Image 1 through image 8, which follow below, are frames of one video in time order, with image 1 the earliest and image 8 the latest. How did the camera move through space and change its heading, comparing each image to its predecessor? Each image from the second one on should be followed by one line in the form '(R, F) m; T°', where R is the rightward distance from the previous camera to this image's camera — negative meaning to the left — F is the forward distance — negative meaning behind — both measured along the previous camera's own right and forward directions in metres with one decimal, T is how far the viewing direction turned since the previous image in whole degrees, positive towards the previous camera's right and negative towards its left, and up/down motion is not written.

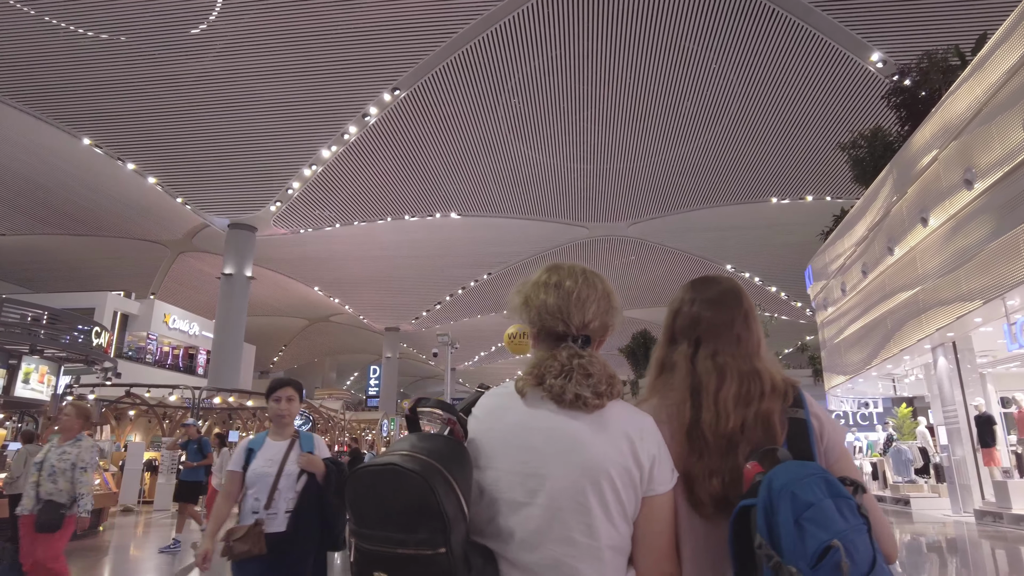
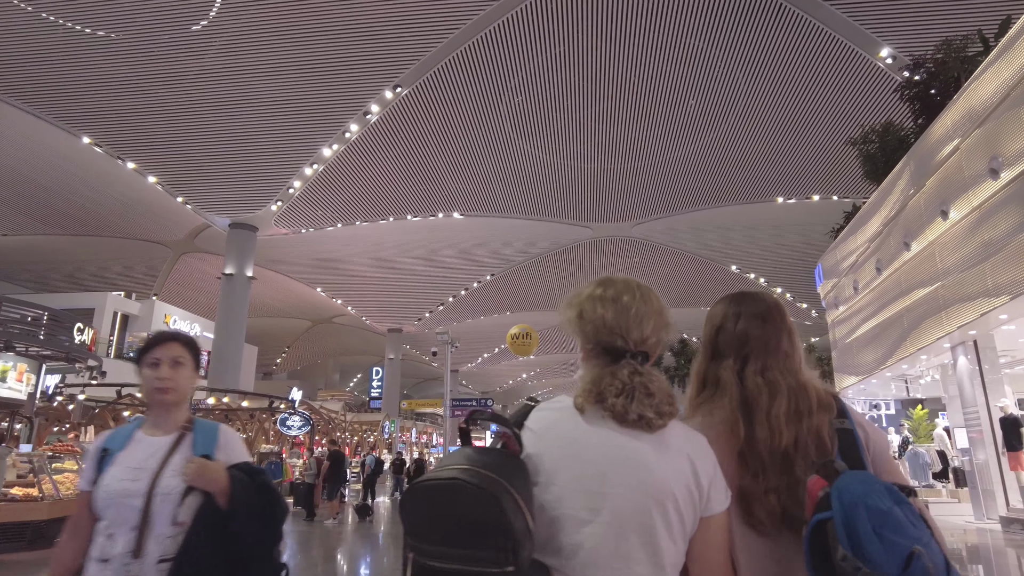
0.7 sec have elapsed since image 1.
(0.0, +0.2) m; 0°
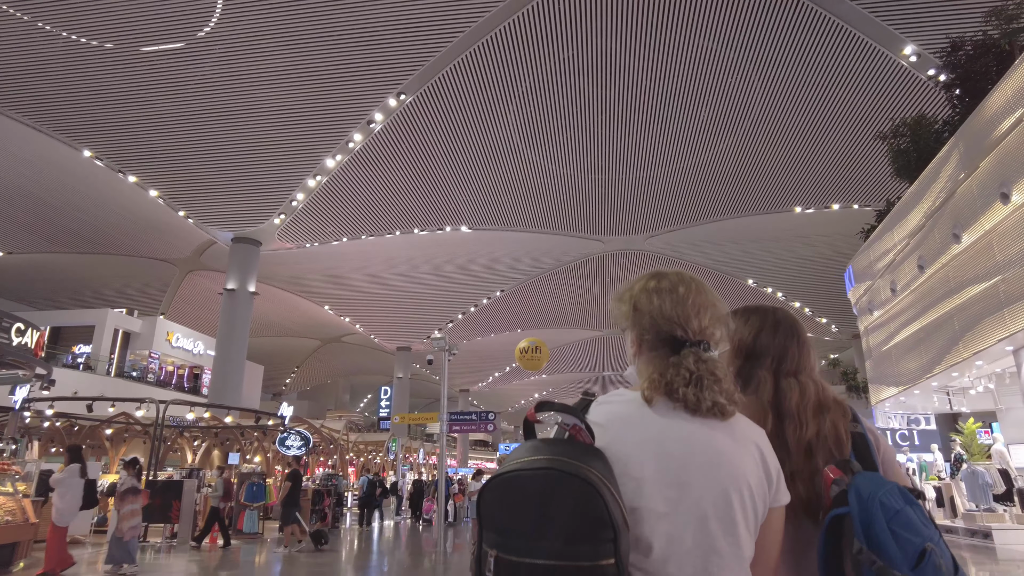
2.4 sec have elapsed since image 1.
(+0.1, +0.5) m; -1°
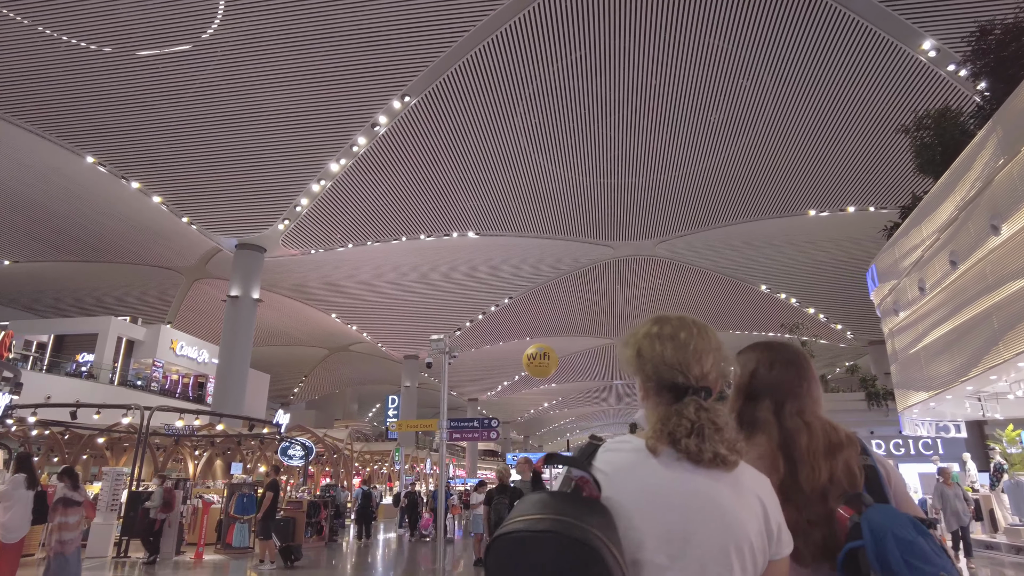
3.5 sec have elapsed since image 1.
(0.0, +0.3) m; -1°
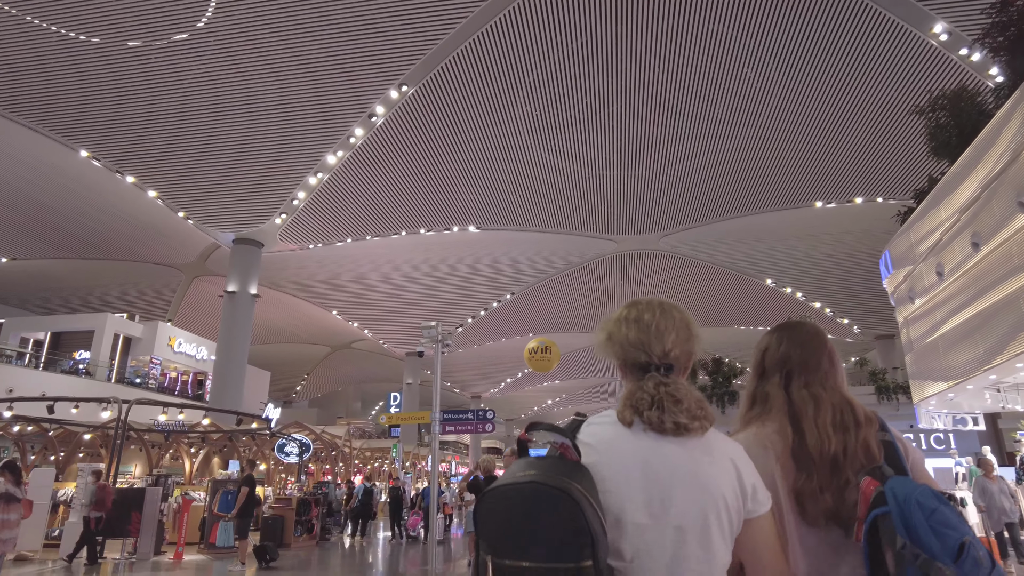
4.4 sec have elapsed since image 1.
(0.0, +0.2) m; 0°
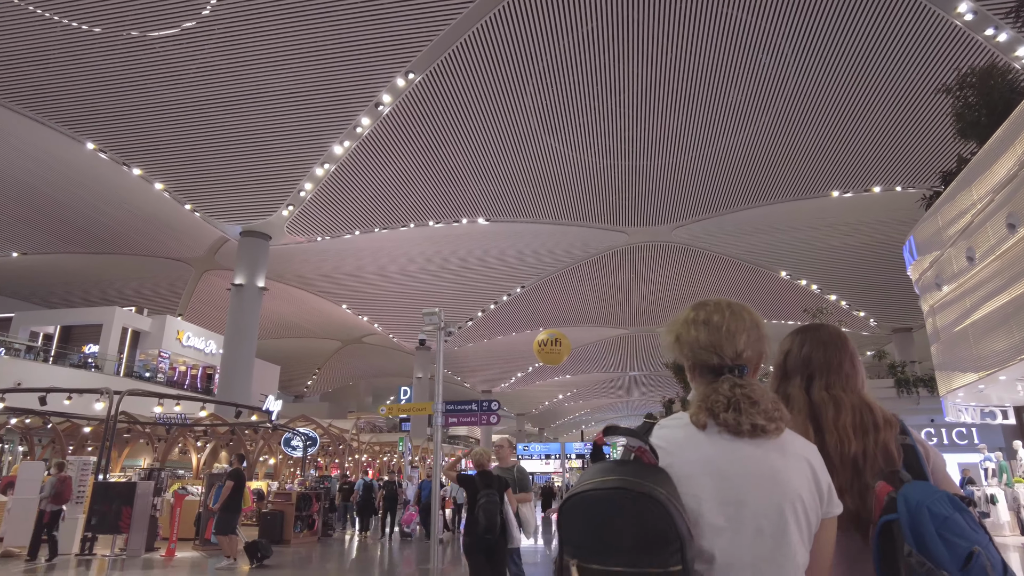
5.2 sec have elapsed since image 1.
(0.0, +0.2) m; -1°
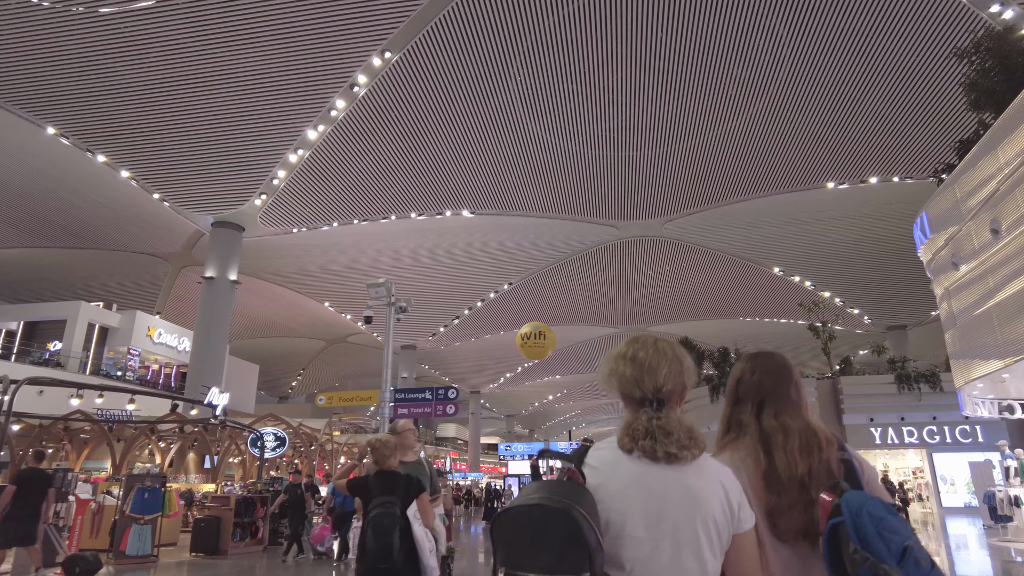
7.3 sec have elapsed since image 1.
(+0.1, +0.6) m; +1°
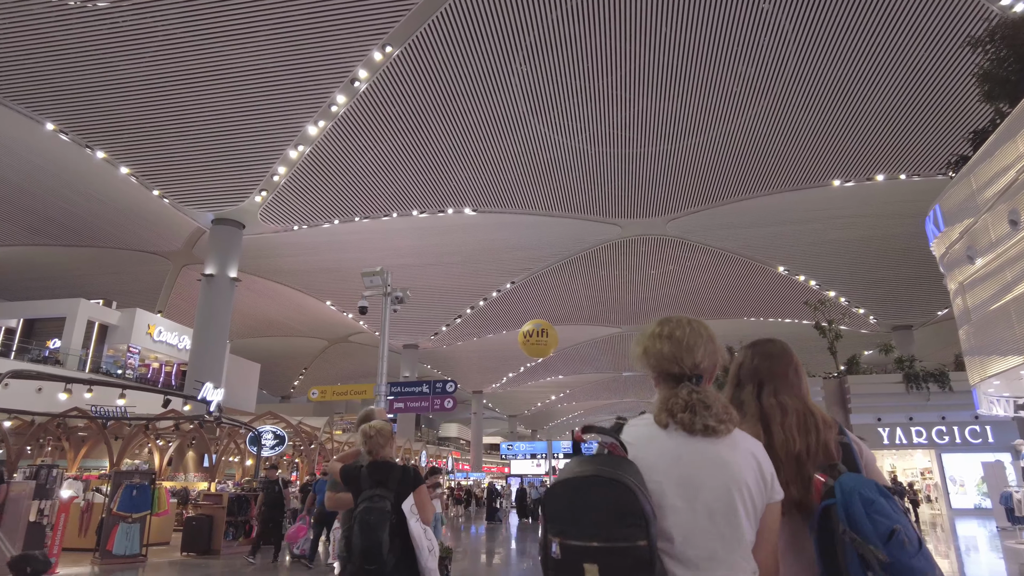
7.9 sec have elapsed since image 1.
(0.0, +0.1) m; 0°
